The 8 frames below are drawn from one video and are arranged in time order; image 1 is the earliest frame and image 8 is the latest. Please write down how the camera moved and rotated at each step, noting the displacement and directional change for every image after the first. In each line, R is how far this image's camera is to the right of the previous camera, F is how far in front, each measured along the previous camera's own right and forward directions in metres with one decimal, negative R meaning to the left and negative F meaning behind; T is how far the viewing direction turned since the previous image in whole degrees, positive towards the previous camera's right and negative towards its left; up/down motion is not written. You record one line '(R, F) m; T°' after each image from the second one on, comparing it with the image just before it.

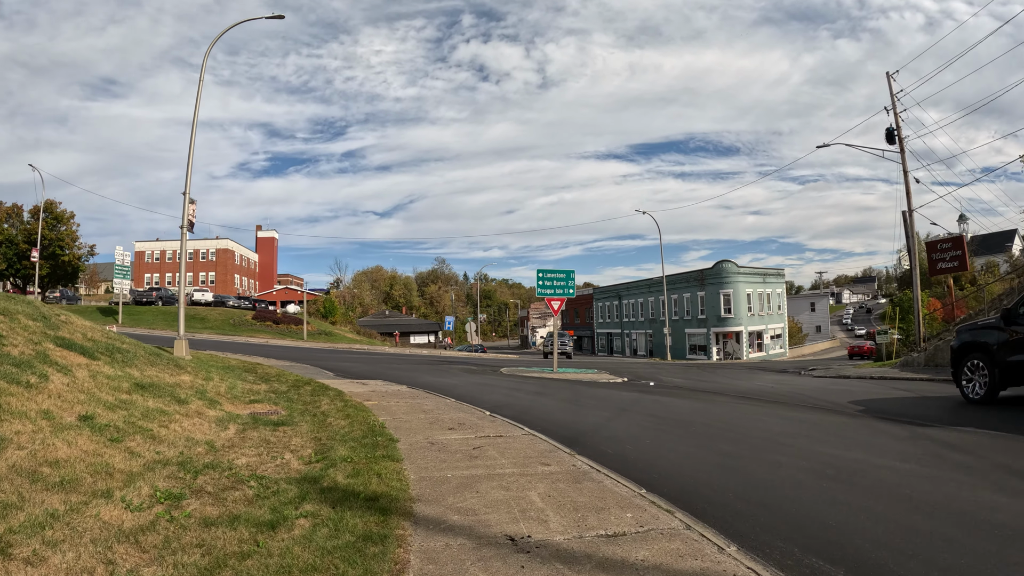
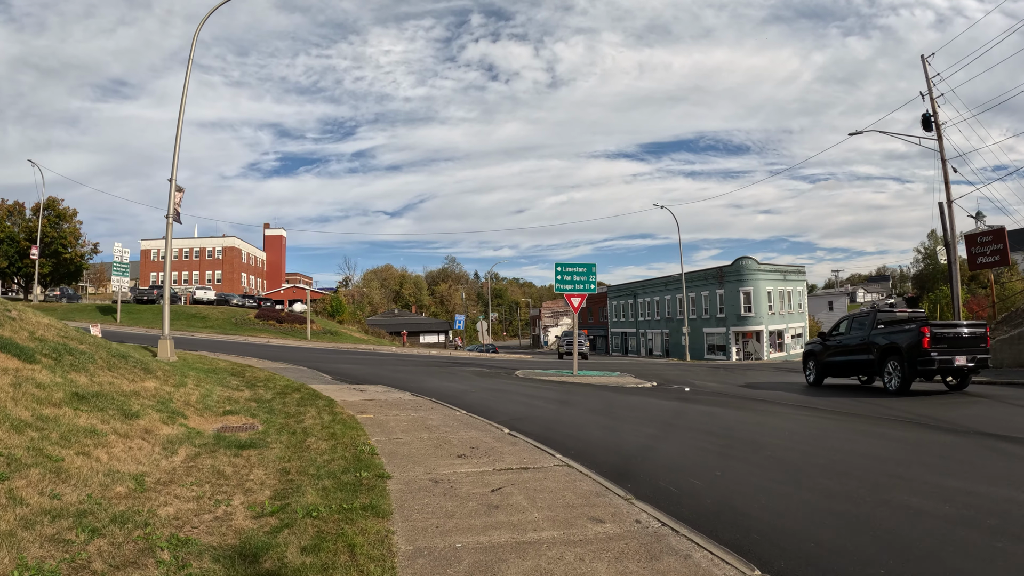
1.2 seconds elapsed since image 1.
(-0.2, +2.2) m; -1°
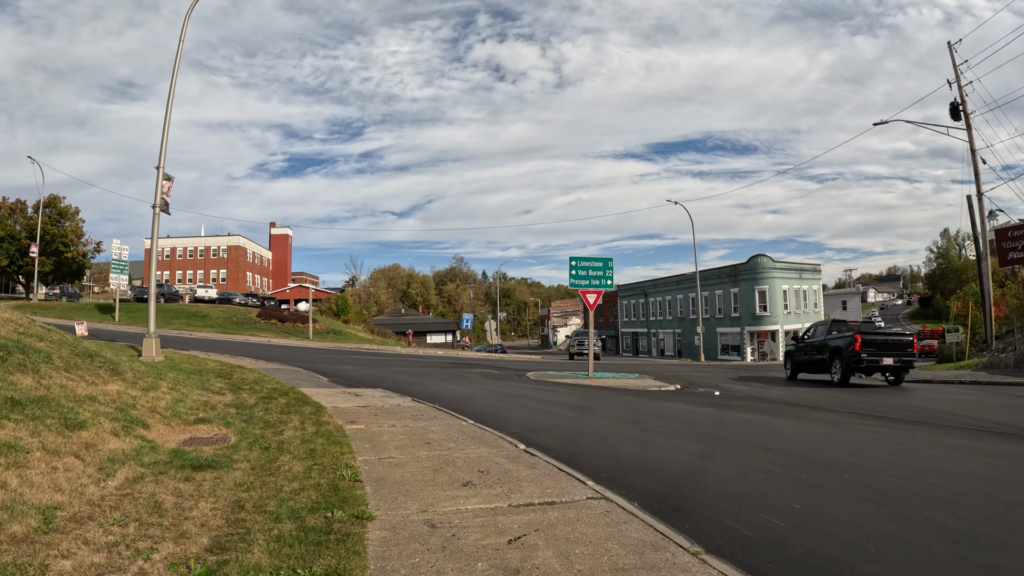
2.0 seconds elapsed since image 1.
(-0.1, +1.5) m; -1°
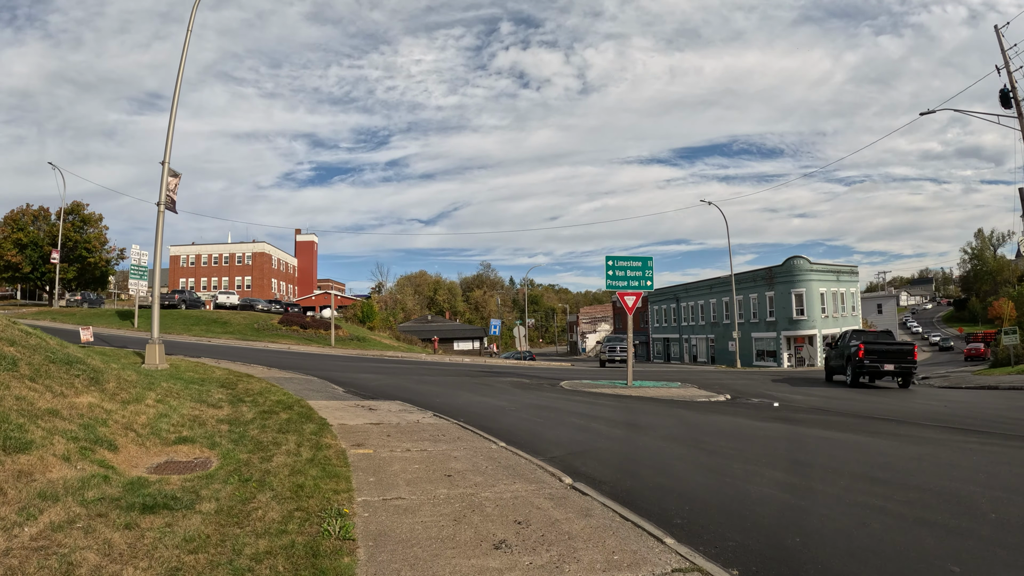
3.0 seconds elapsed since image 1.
(-0.2, +1.6) m; -2°
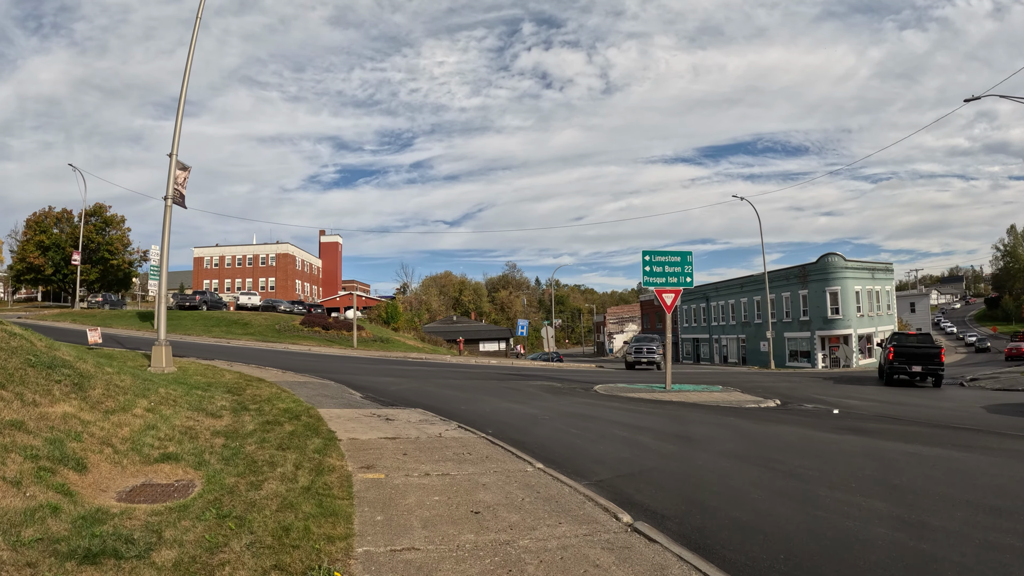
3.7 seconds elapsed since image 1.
(-0.2, +1.3) m; -2°
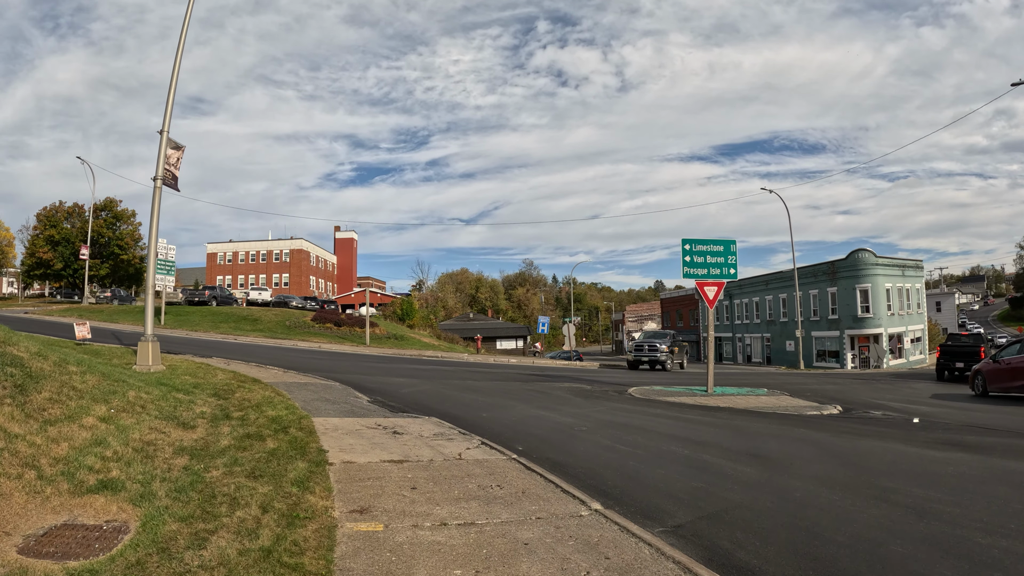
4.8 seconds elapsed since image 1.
(-0.3, +1.8) m; -1°
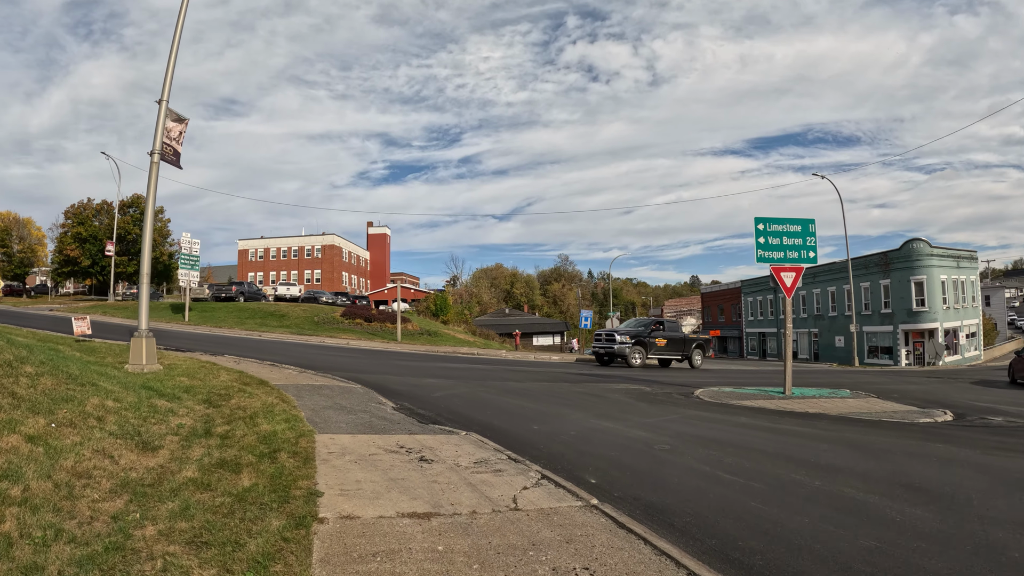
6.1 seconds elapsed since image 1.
(-0.3, +2.1) m; -3°
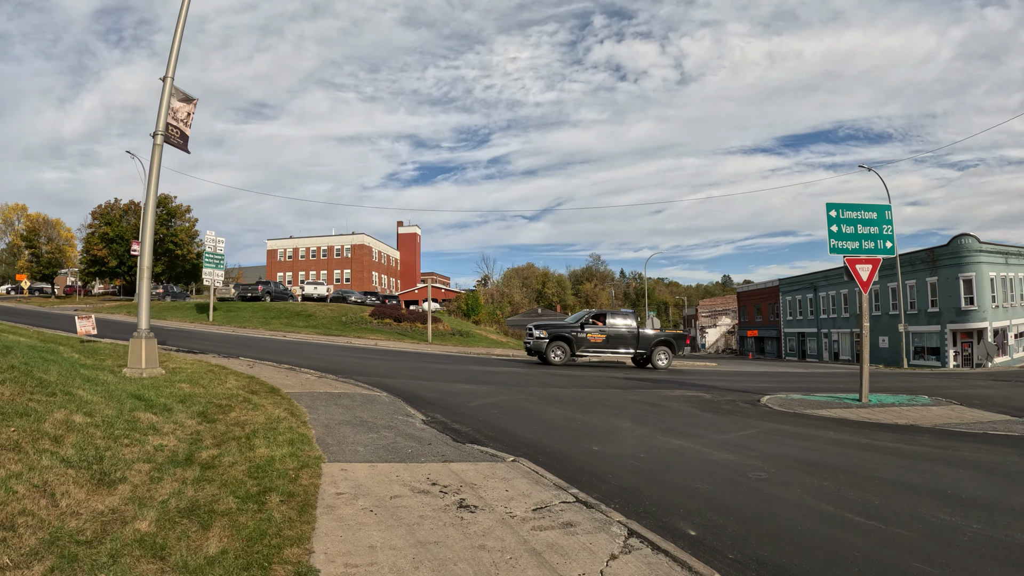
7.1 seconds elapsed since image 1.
(-0.3, +1.5) m; -3°
